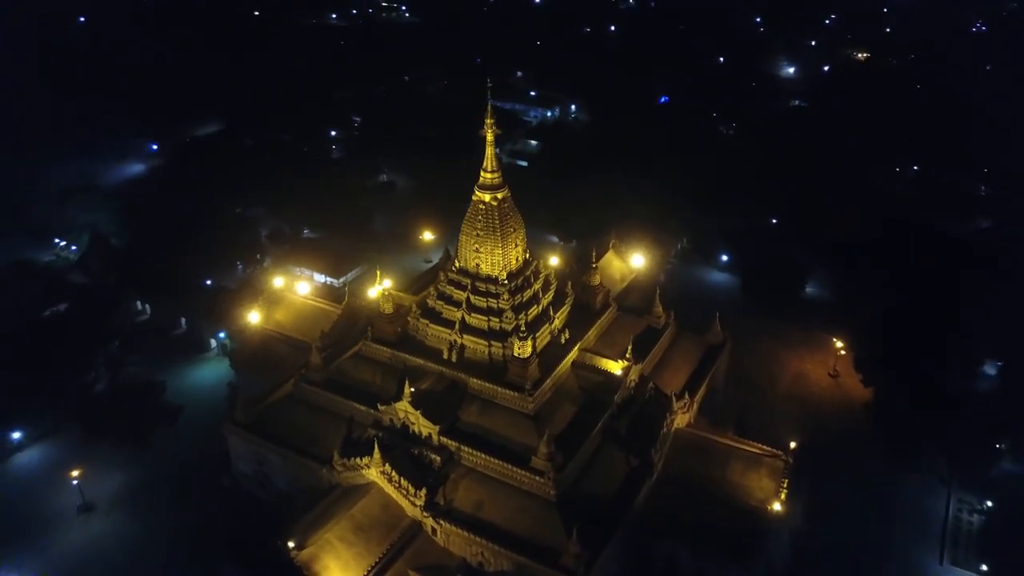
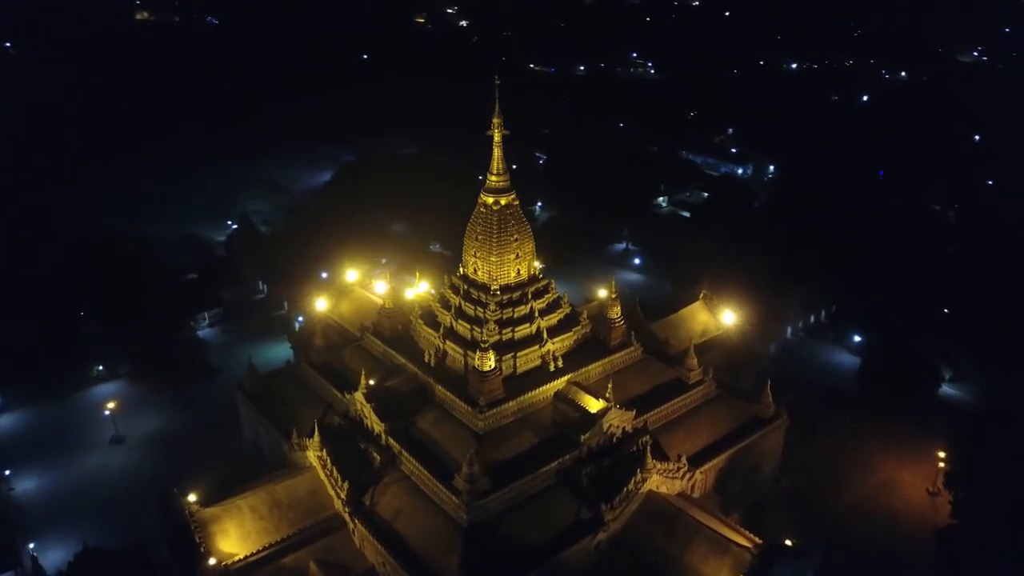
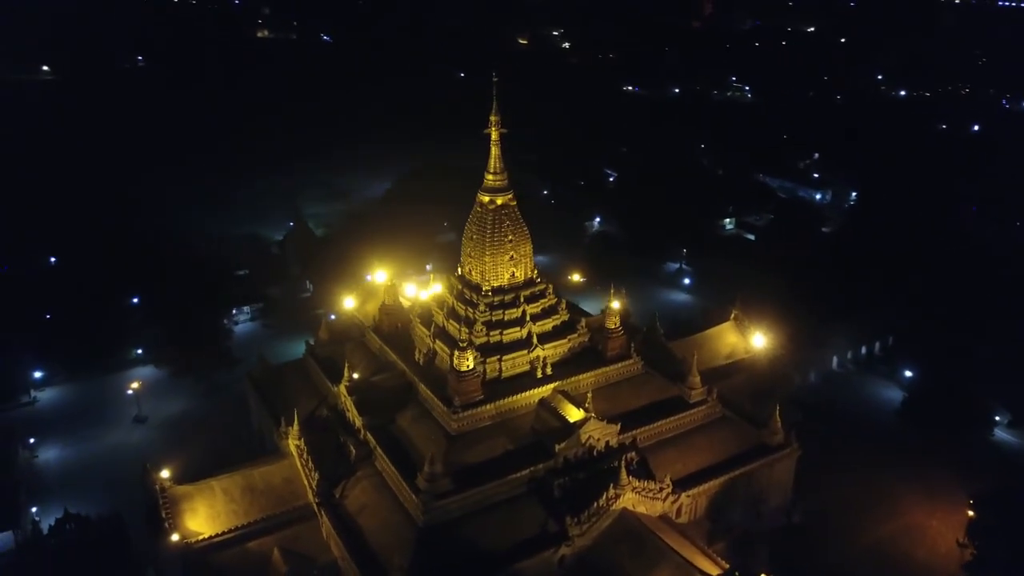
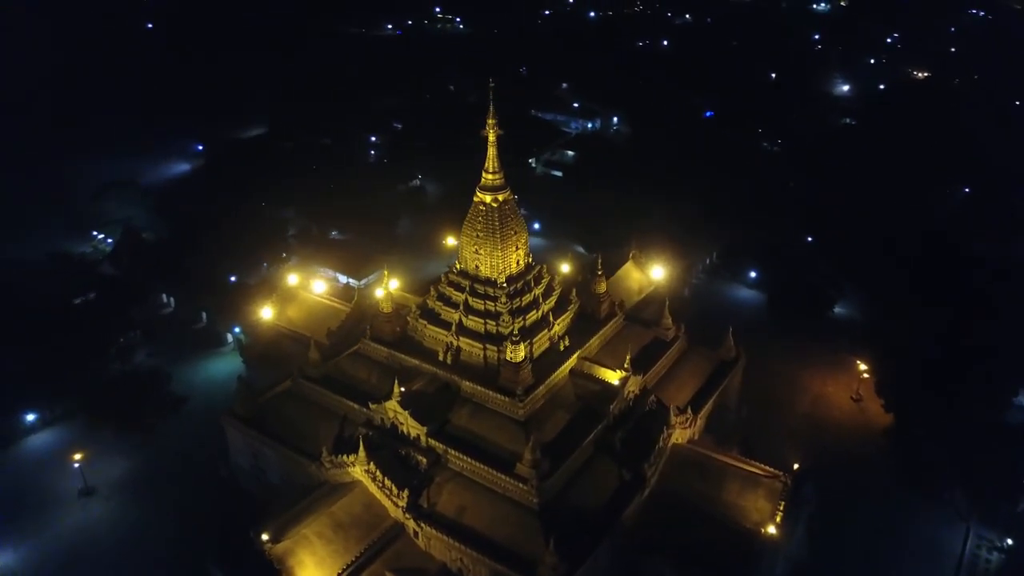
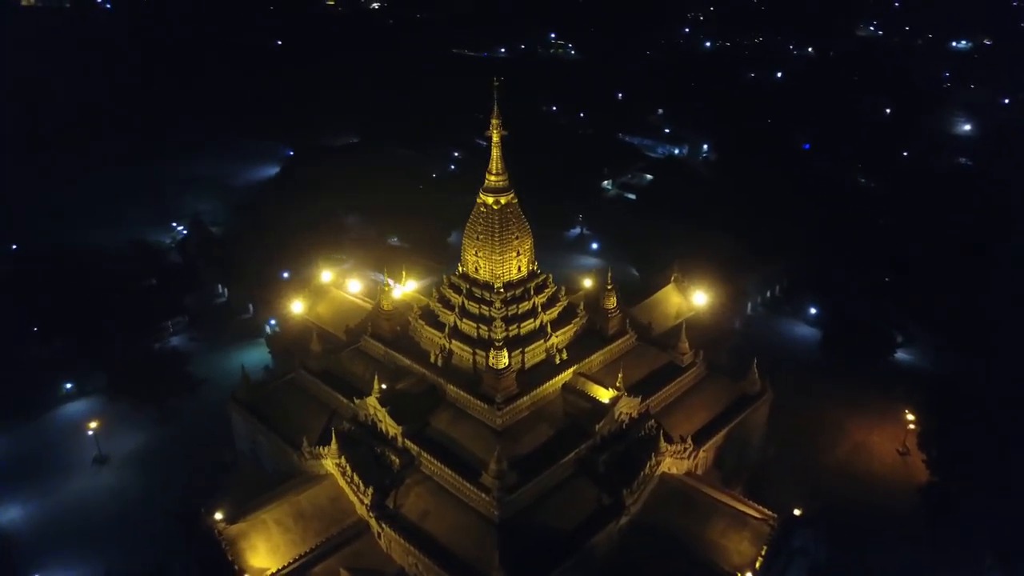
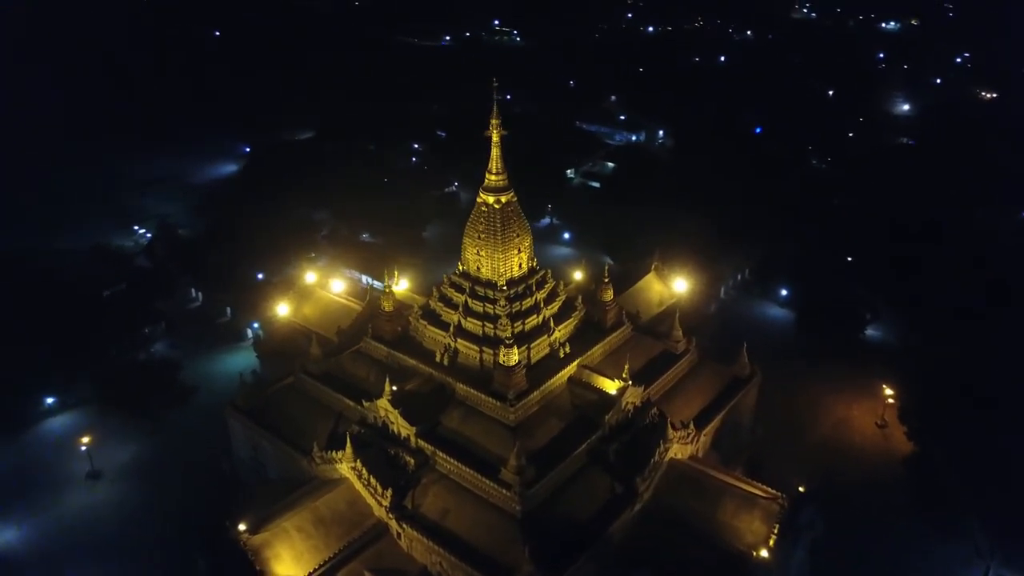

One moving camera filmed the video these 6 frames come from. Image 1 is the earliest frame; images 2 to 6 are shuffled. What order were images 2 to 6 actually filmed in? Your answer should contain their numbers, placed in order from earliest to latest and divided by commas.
4, 6, 5, 2, 3
